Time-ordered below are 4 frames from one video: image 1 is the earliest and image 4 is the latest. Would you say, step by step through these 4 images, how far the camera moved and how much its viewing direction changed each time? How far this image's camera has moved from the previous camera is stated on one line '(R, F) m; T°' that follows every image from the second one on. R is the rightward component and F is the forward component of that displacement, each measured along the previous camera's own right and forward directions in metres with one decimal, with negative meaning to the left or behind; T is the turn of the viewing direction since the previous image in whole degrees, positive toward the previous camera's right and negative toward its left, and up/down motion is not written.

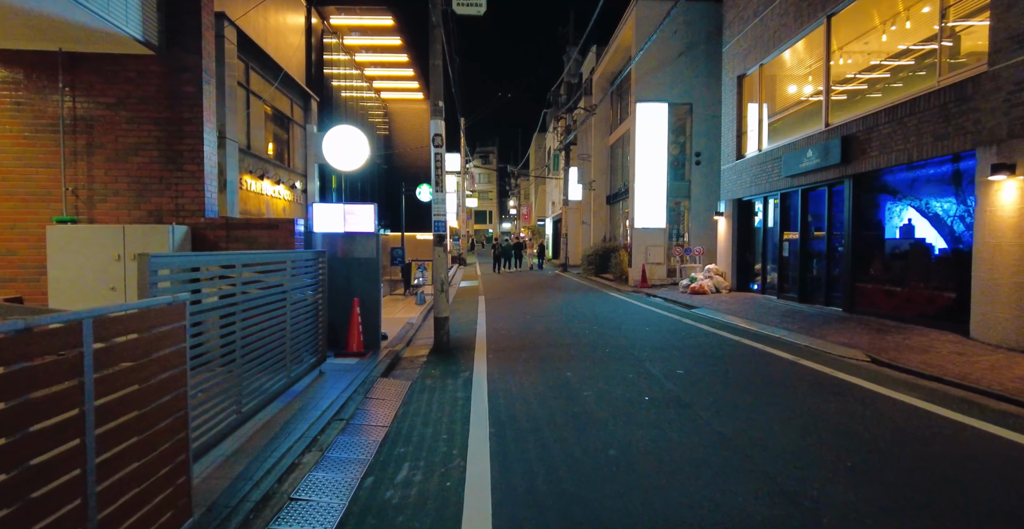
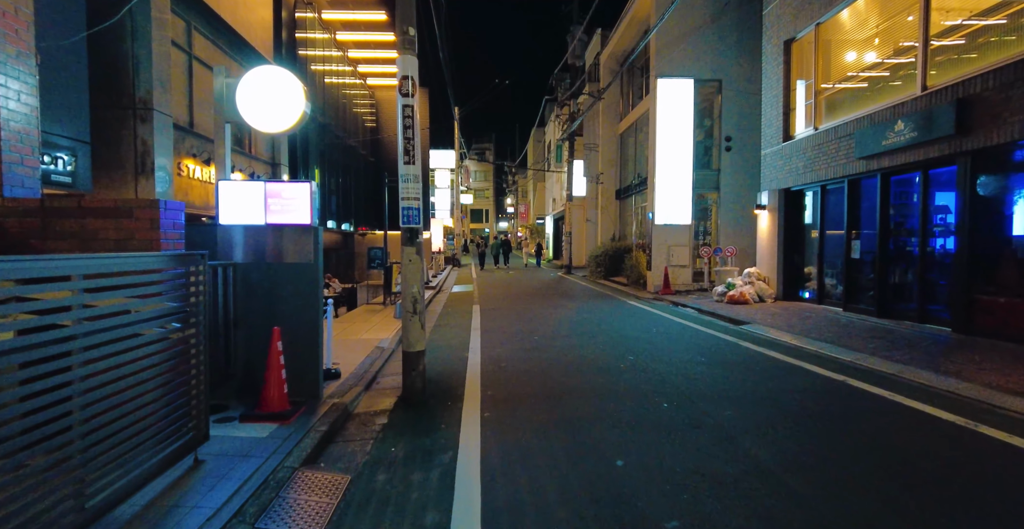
(-0.1, +2.9) m; 0°
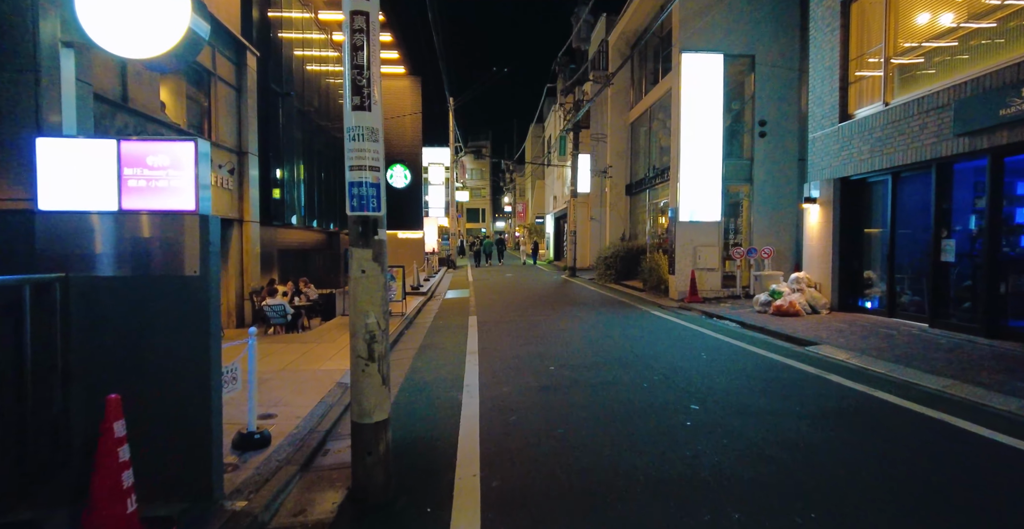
(-0.2, +2.3) m; 0°
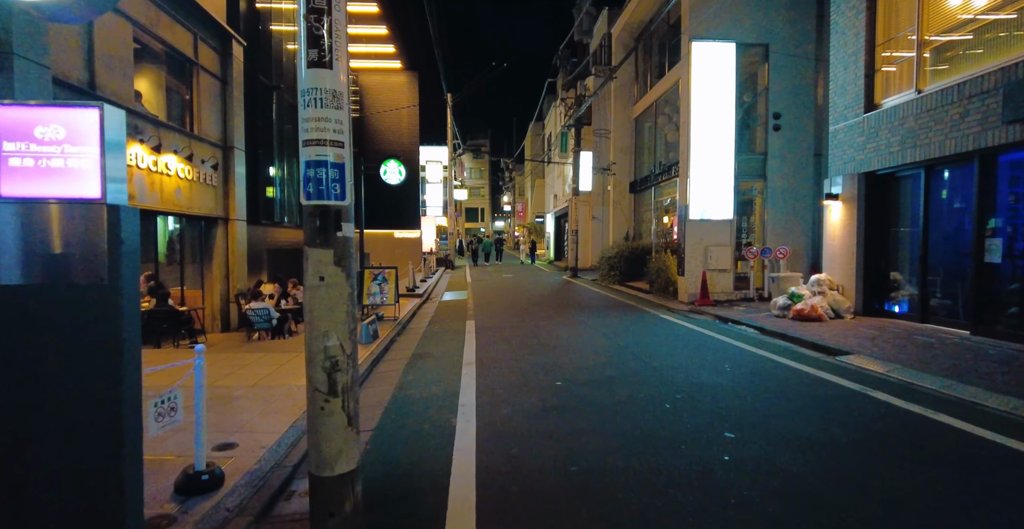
(0.0, +0.8) m; 0°
